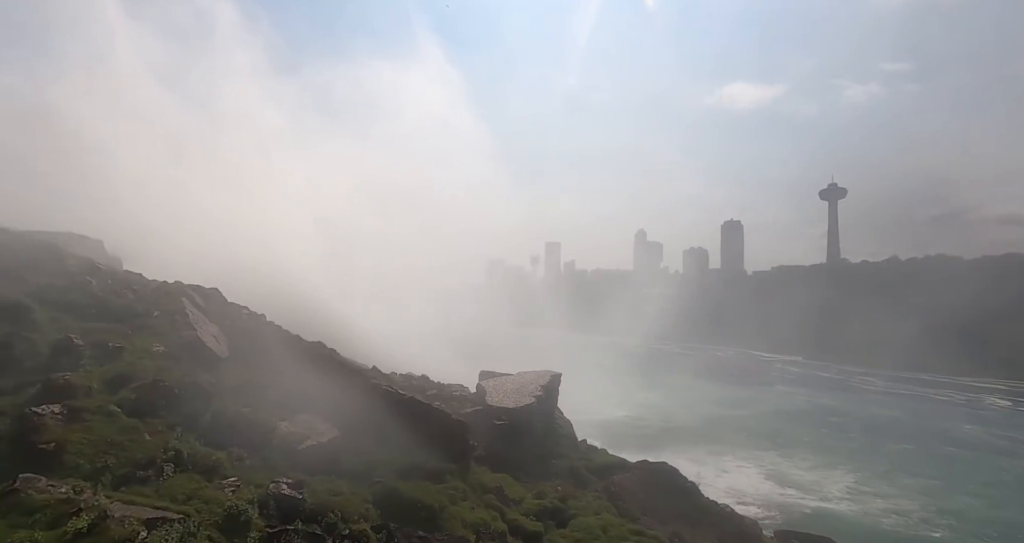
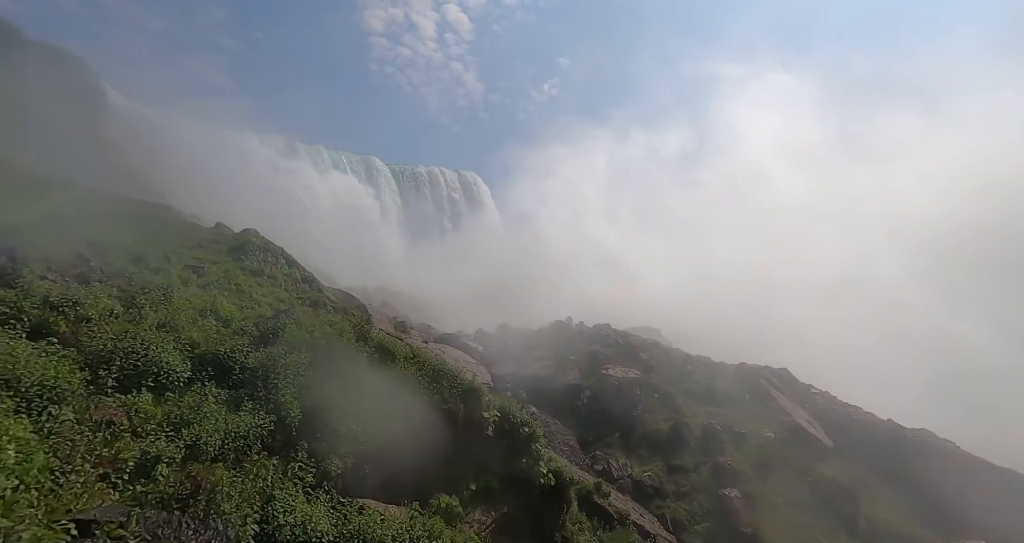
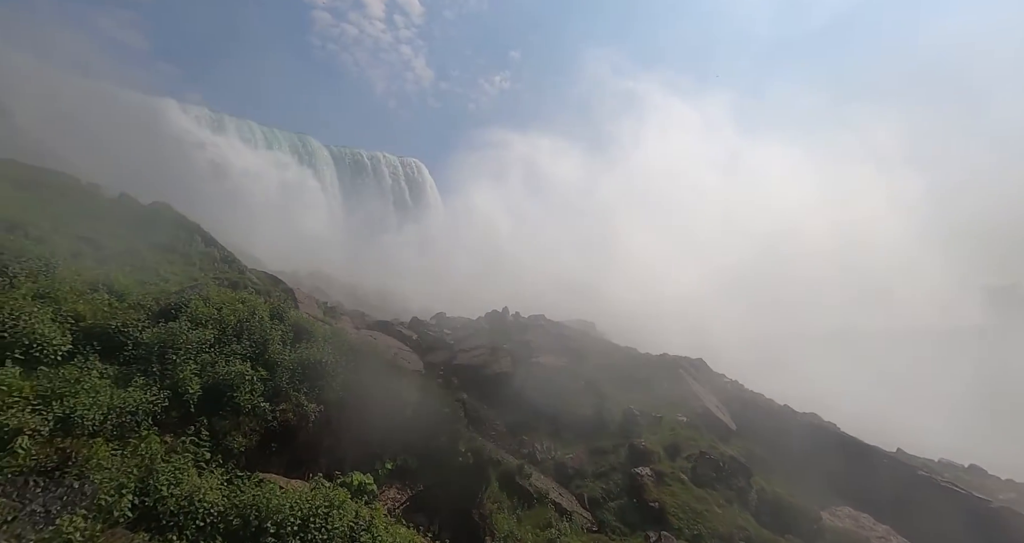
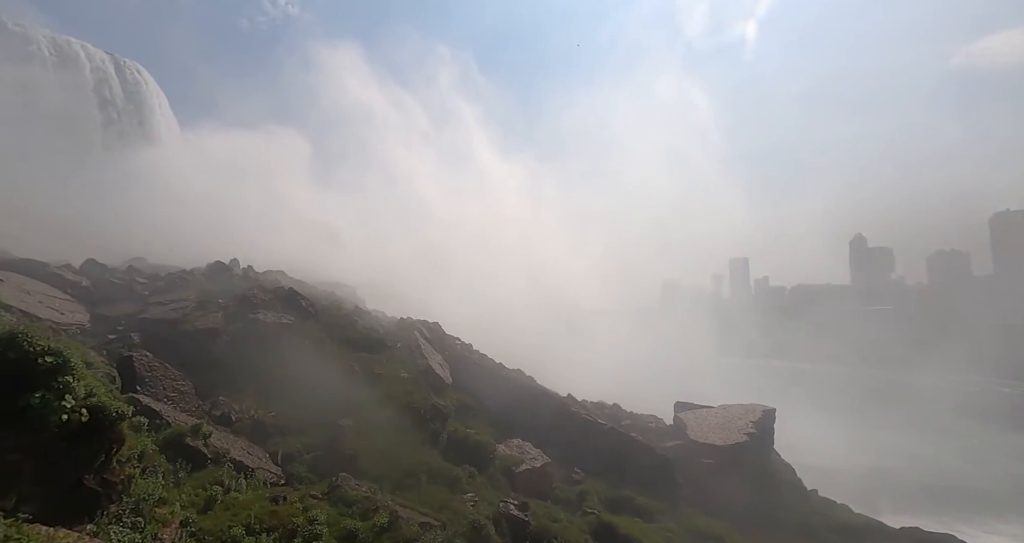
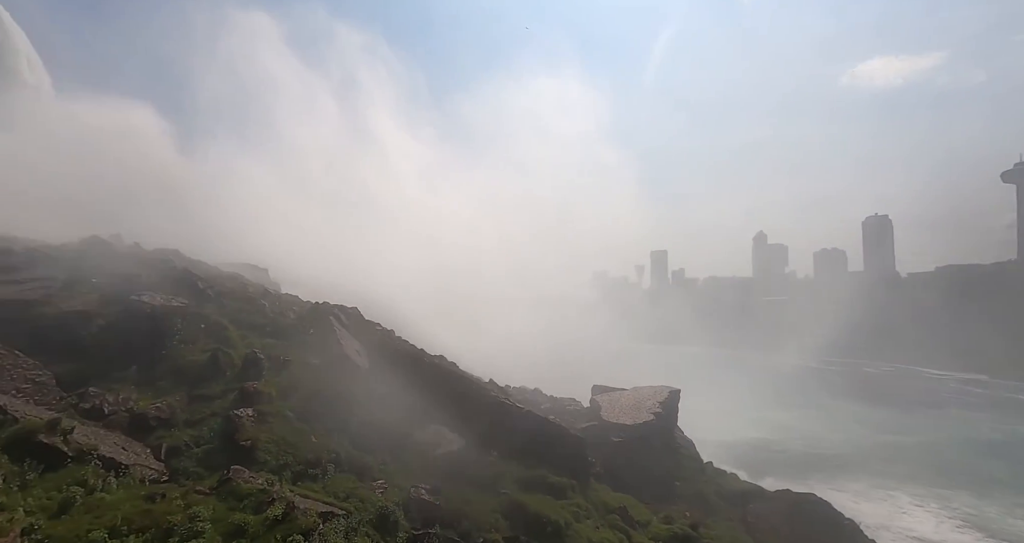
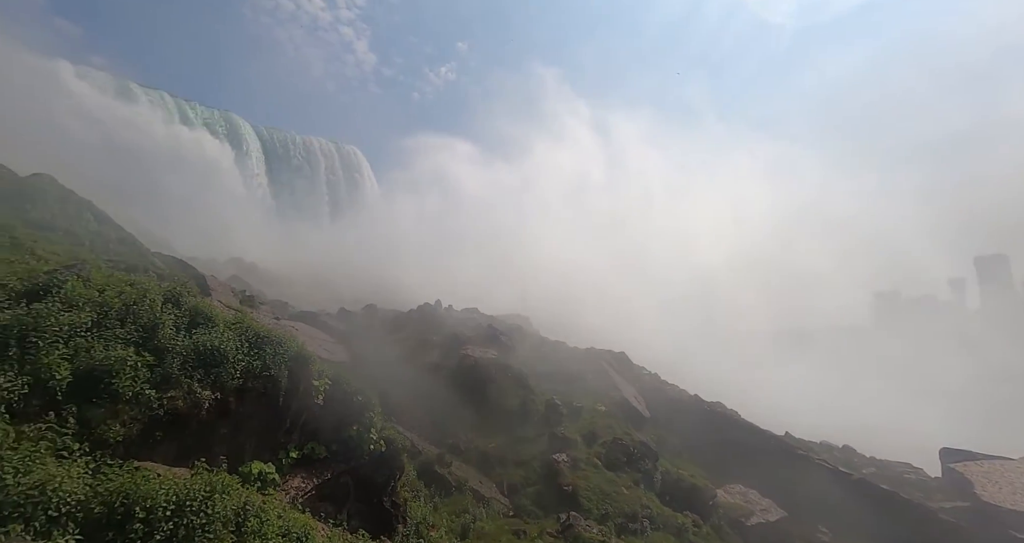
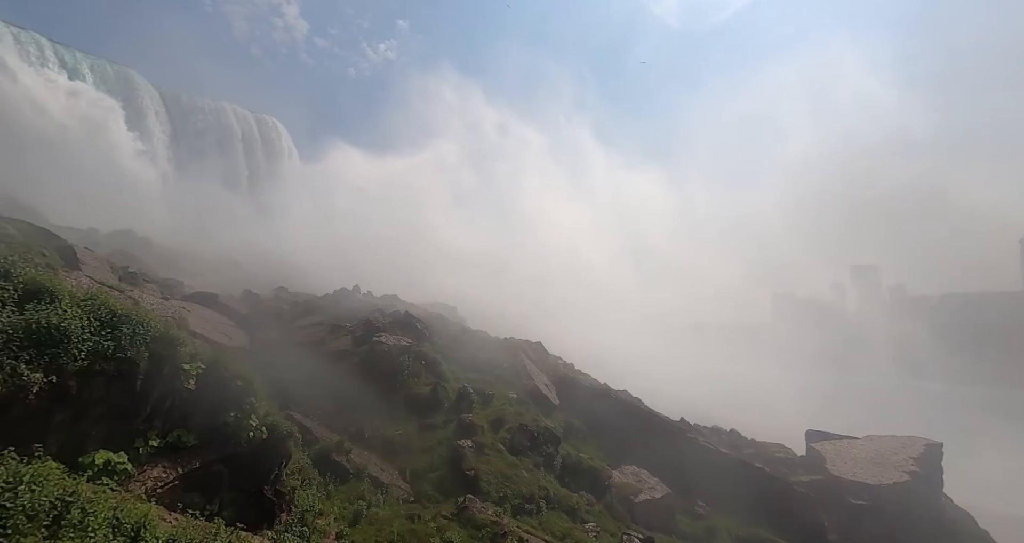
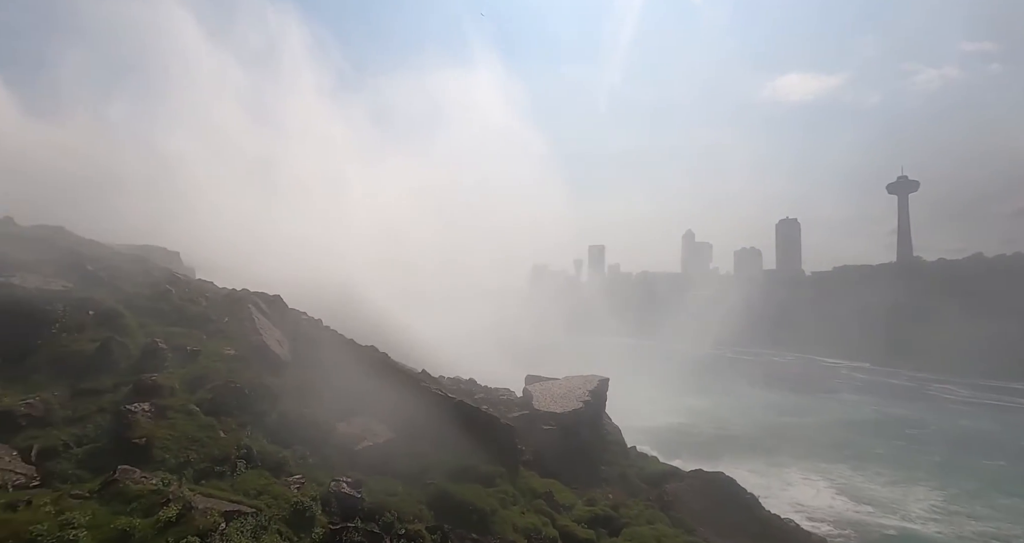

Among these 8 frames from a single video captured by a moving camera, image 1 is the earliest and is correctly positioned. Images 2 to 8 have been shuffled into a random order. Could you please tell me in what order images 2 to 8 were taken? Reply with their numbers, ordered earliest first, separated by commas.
8, 5, 4, 7, 6, 3, 2
